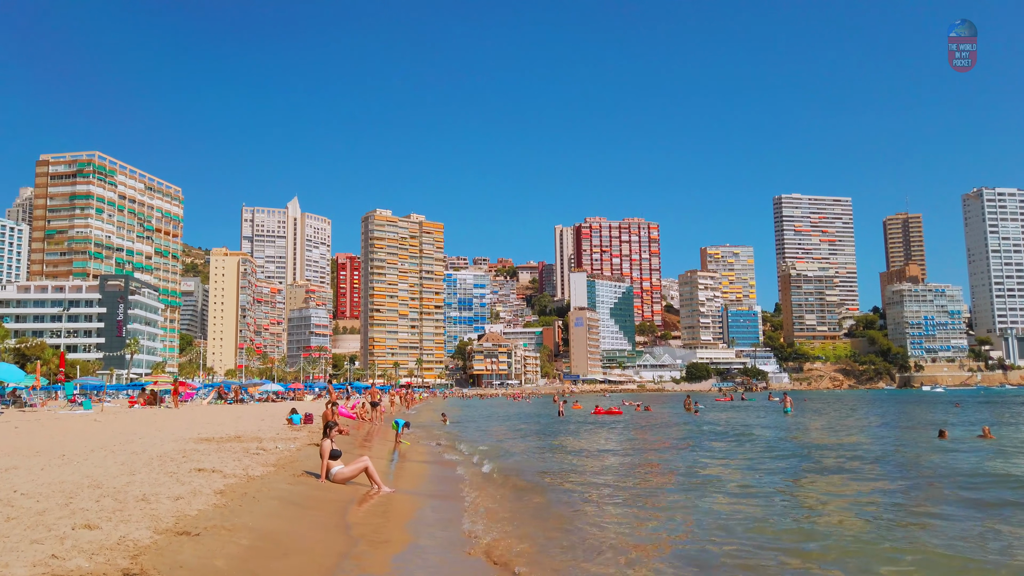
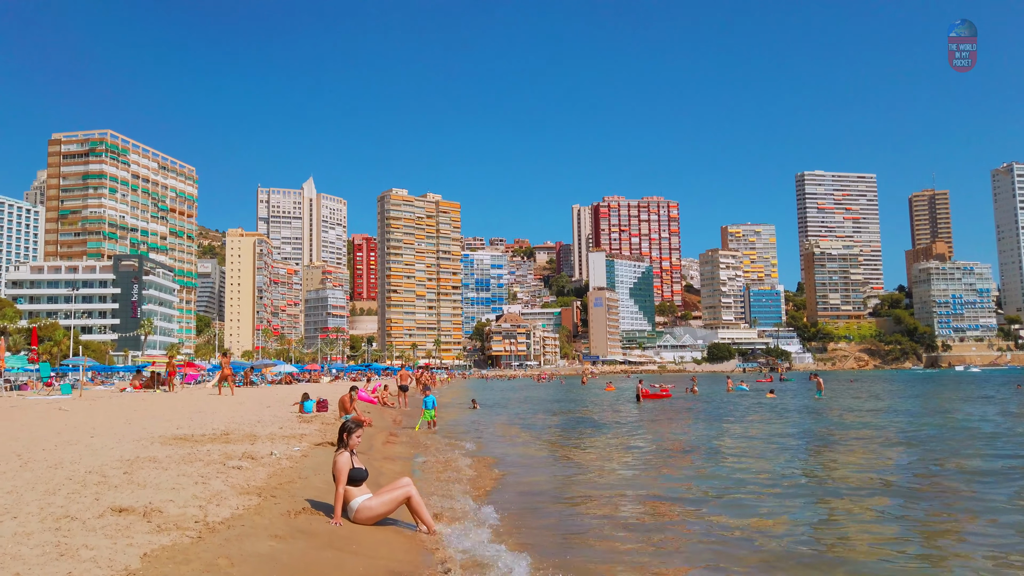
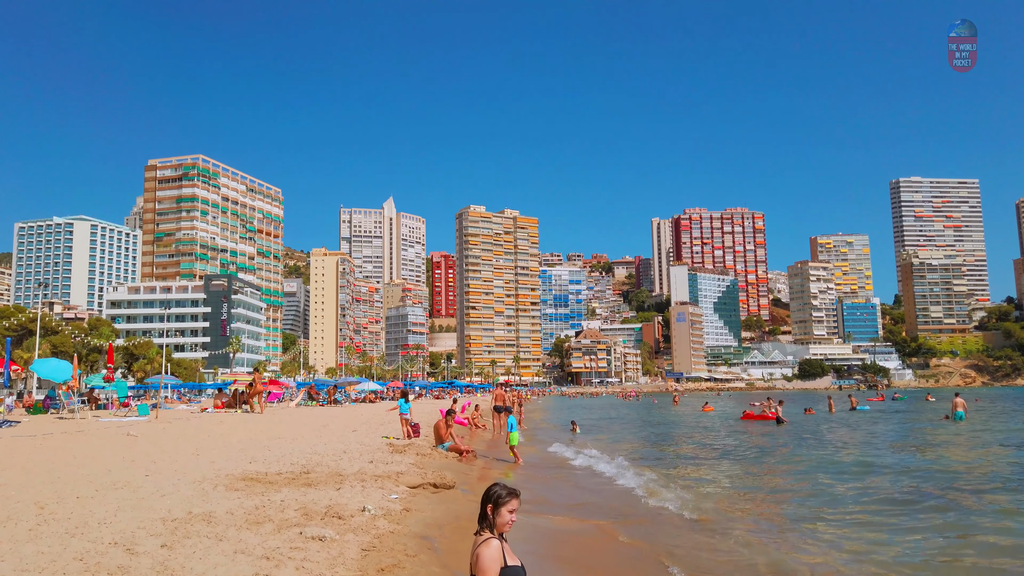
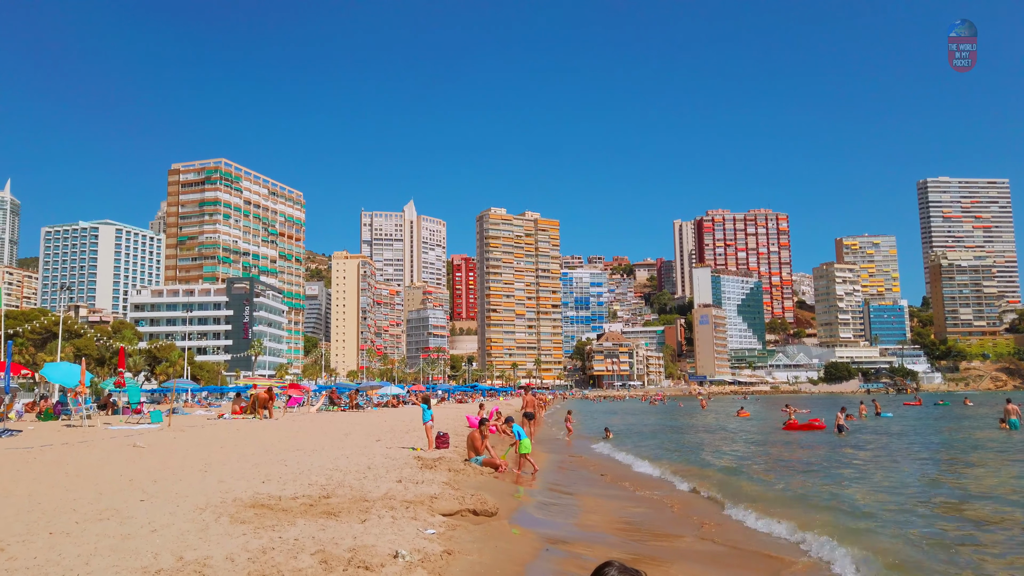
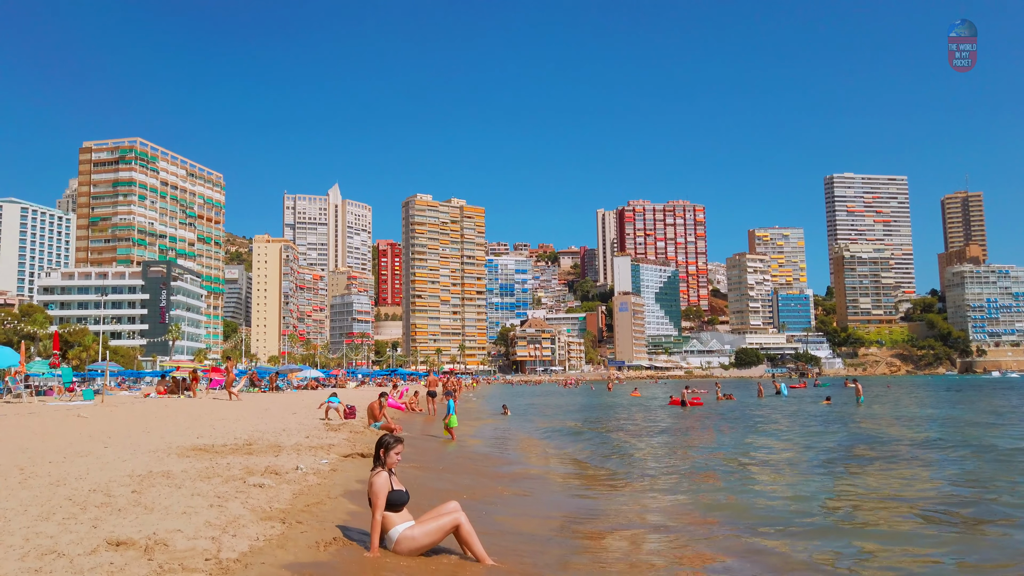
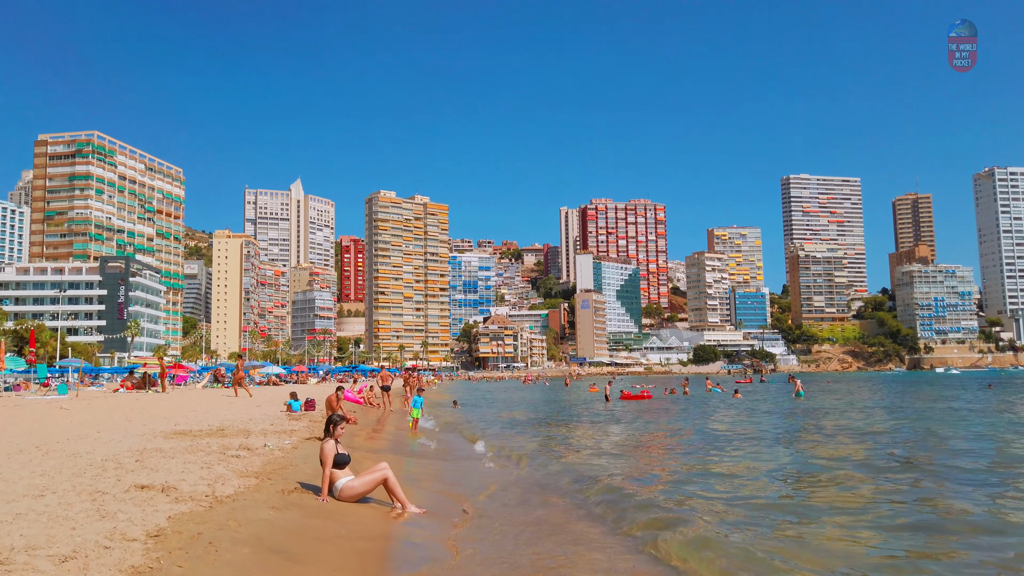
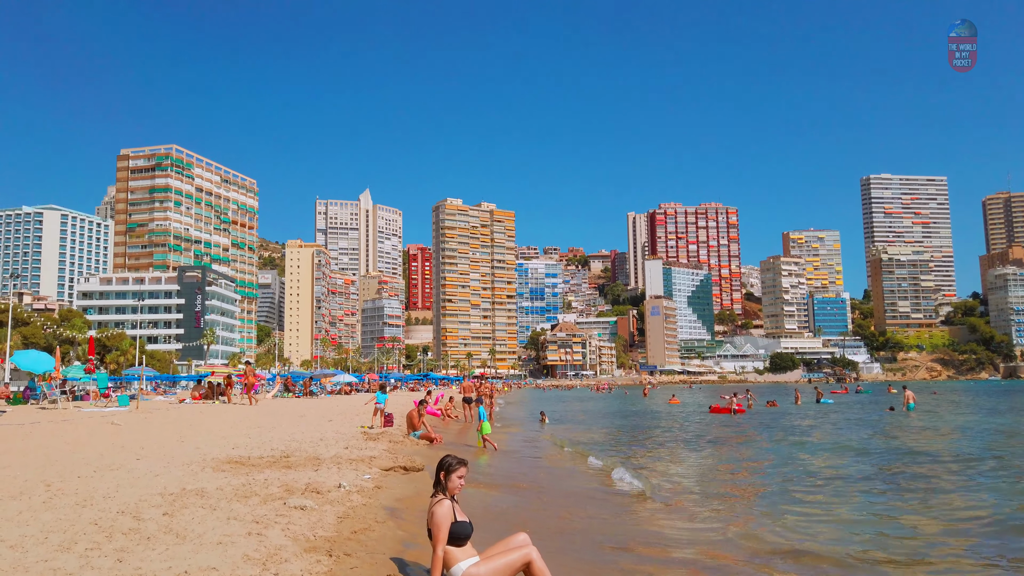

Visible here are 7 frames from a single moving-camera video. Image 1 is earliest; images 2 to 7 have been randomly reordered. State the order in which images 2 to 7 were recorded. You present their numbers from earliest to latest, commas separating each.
6, 2, 5, 7, 3, 4
